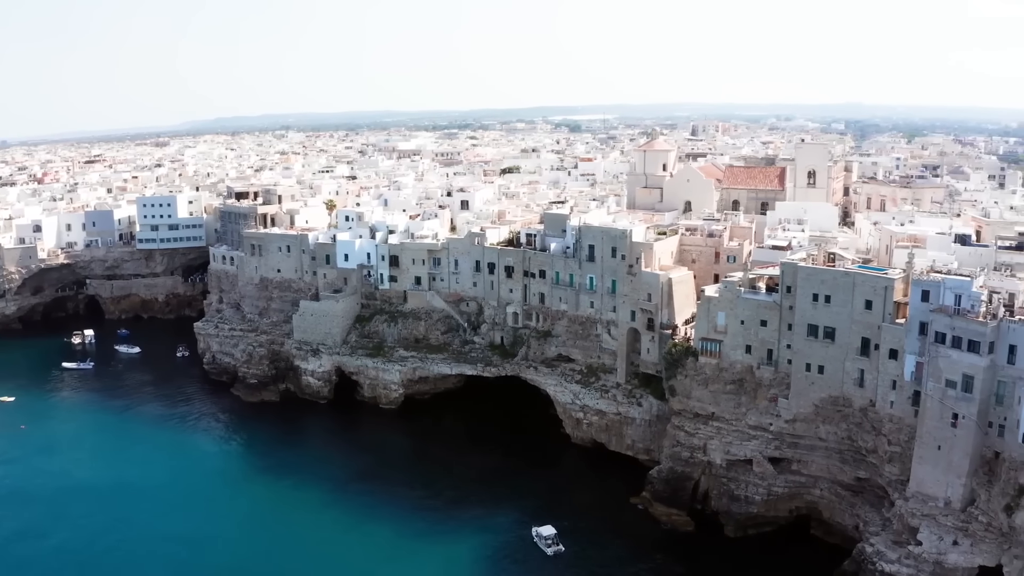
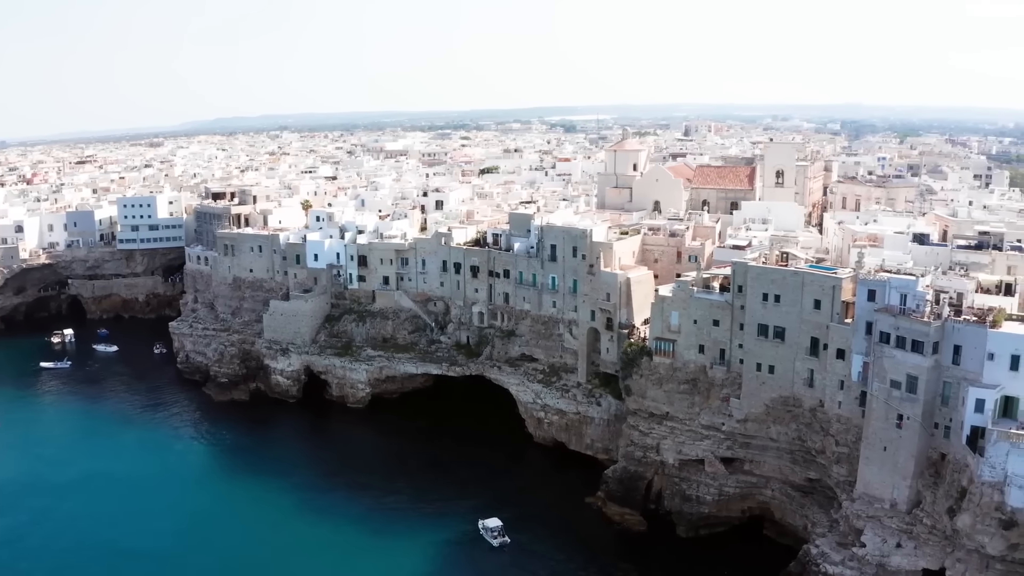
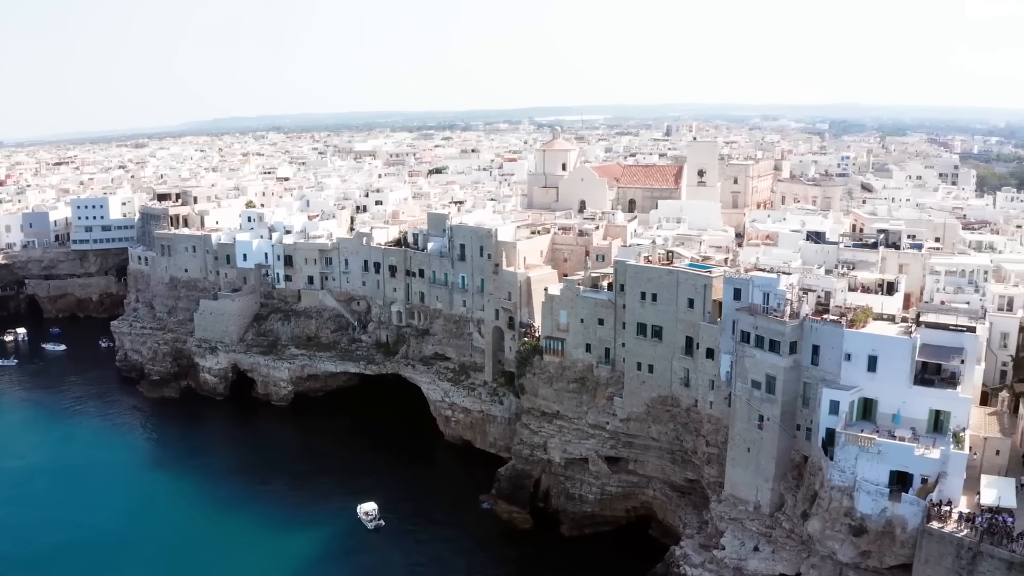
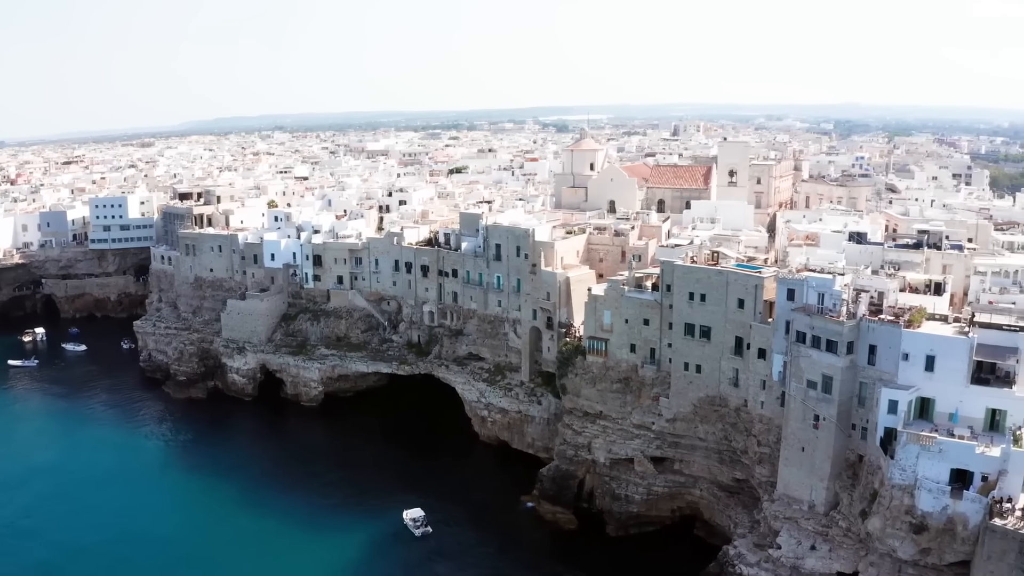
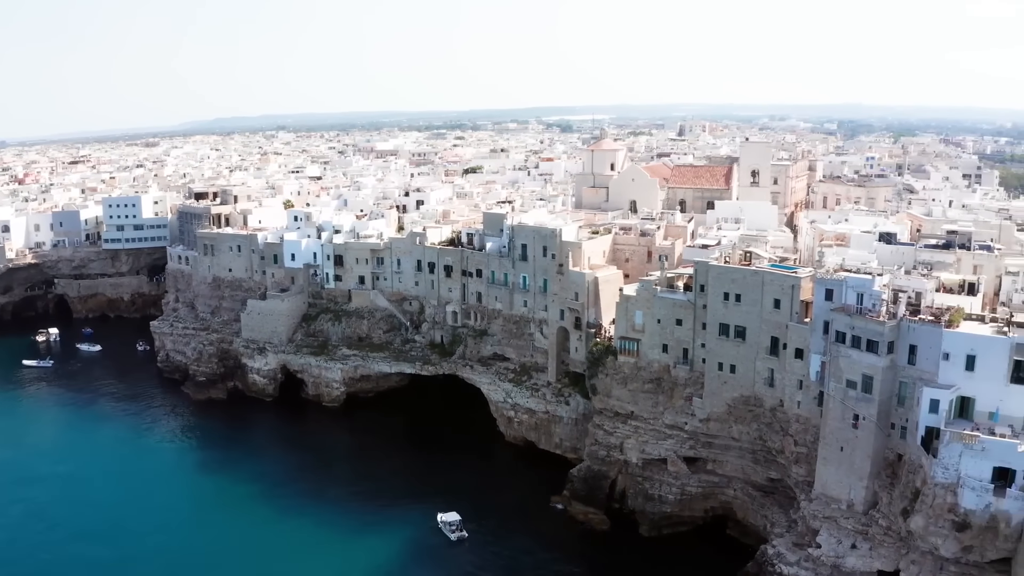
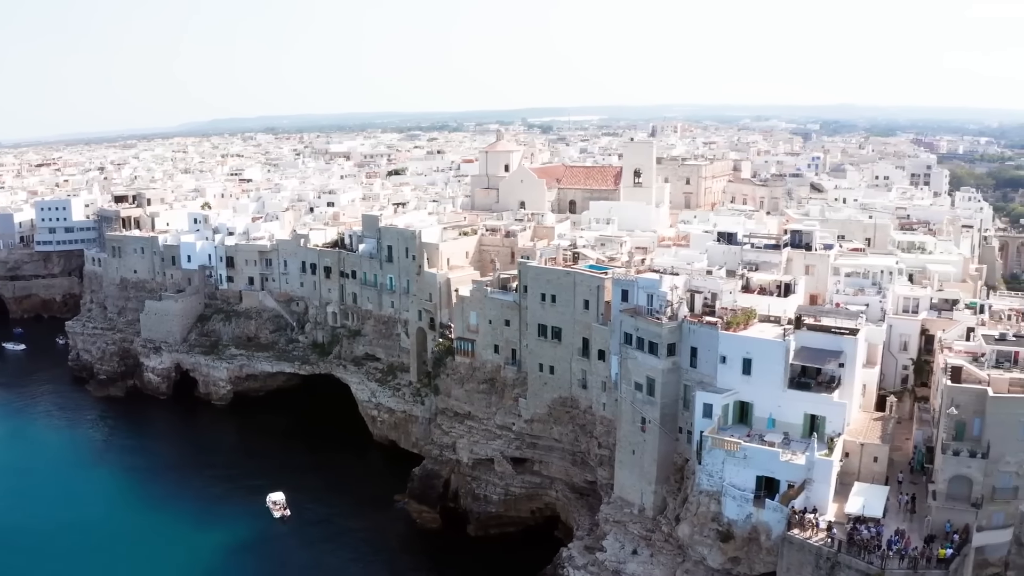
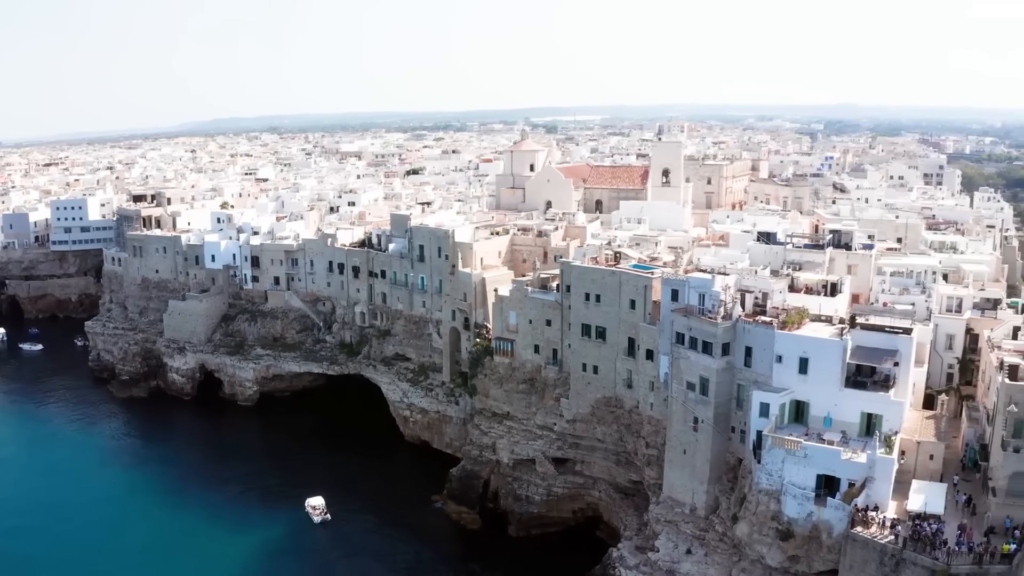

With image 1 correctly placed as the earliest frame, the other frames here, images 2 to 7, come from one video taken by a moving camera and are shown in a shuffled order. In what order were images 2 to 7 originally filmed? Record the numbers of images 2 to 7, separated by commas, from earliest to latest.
2, 5, 4, 3, 7, 6
